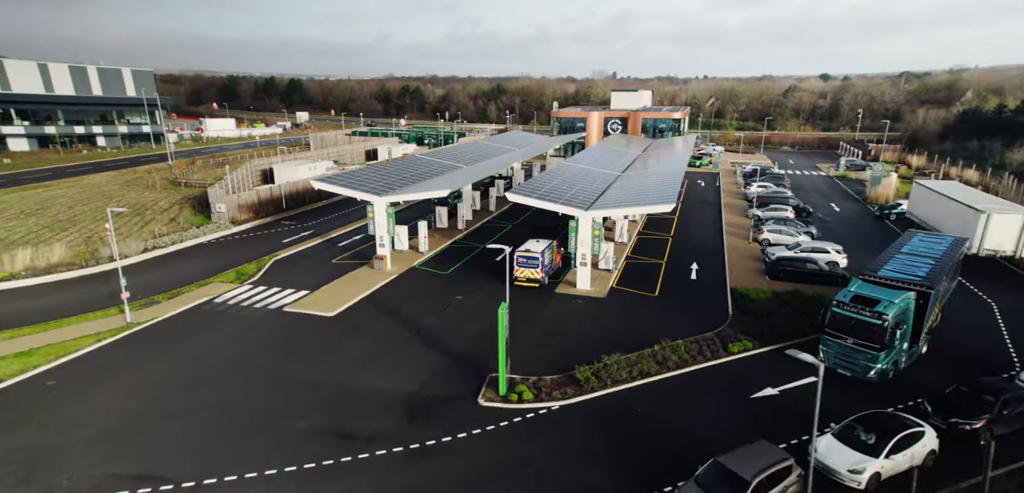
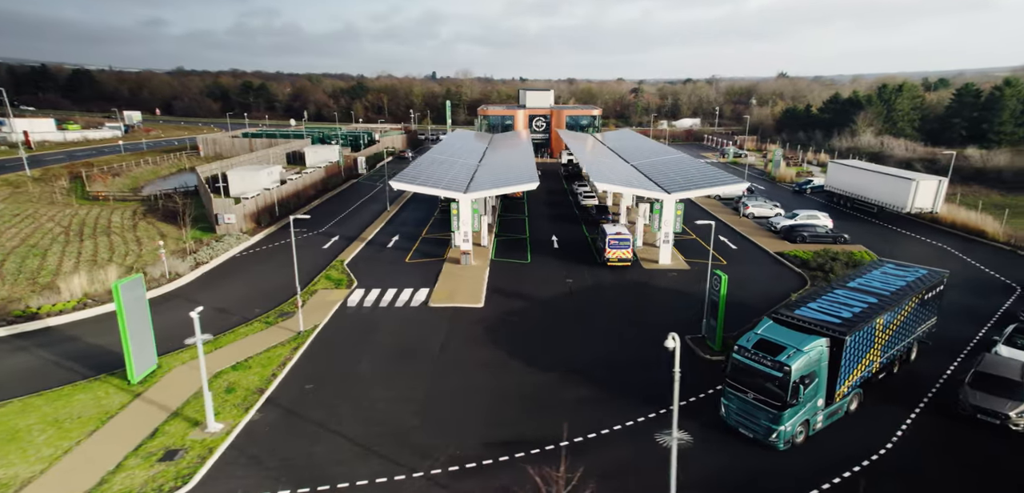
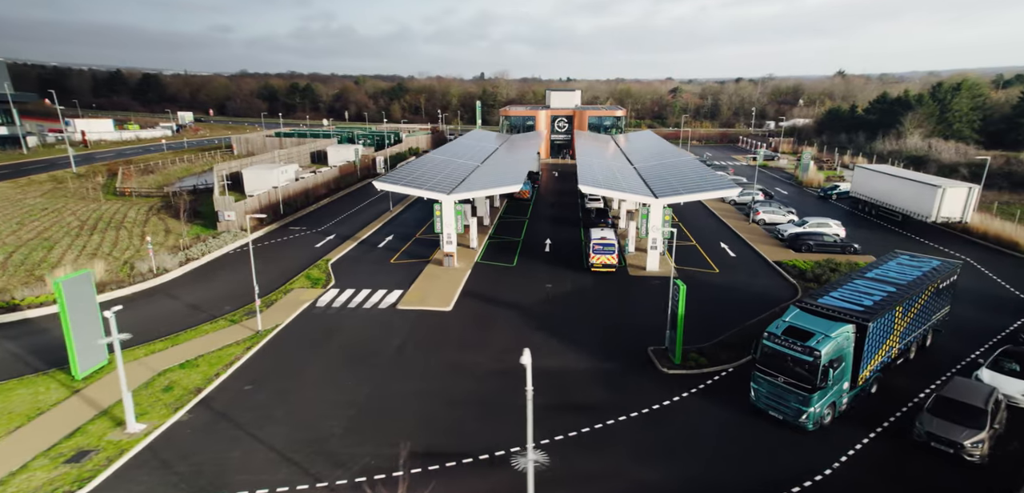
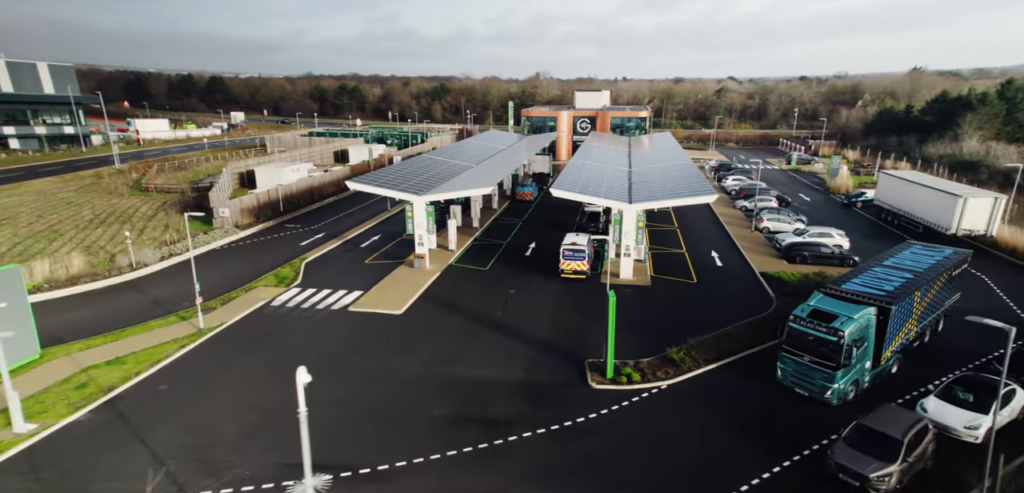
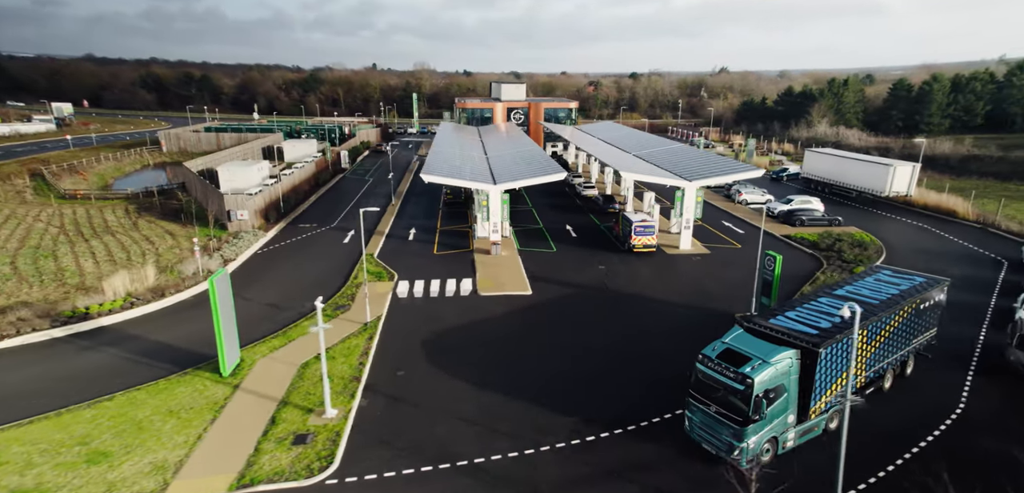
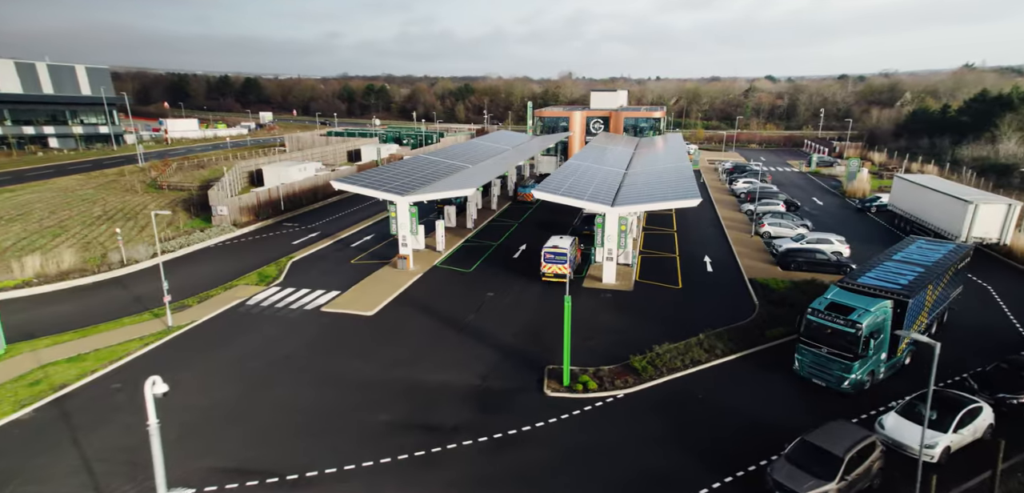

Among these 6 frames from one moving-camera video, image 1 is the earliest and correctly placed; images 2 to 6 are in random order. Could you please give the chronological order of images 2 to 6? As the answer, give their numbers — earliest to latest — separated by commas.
6, 4, 3, 2, 5
